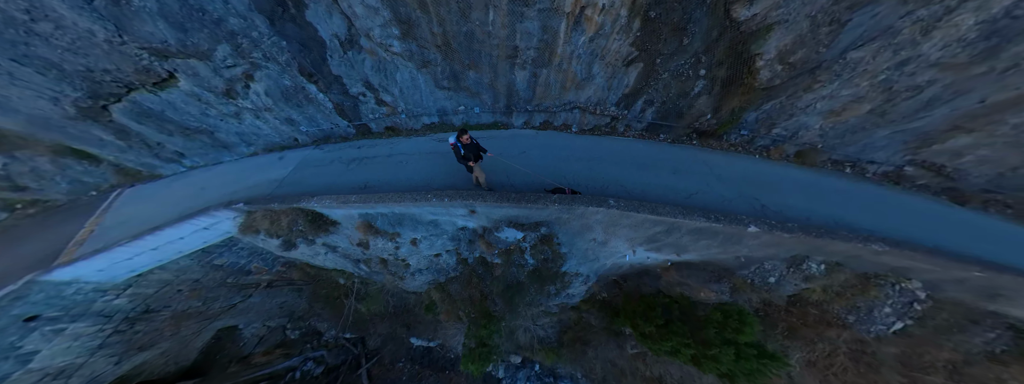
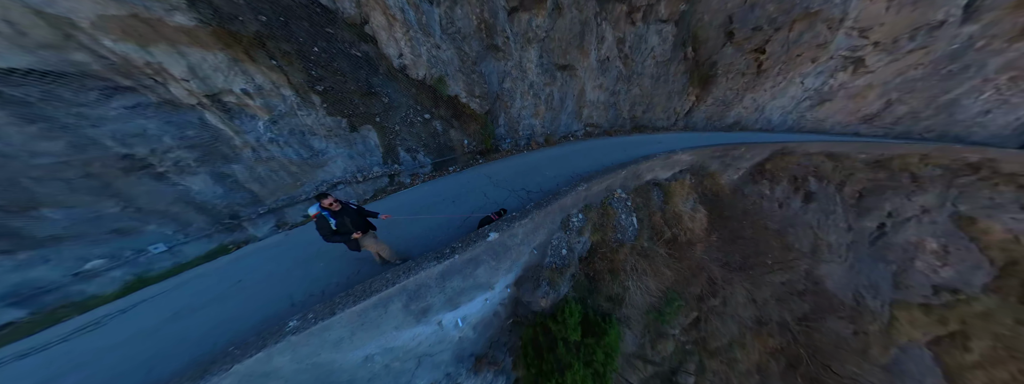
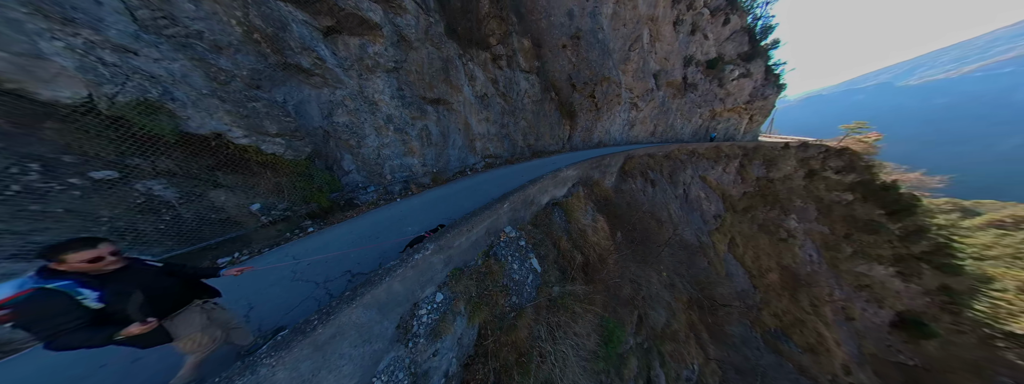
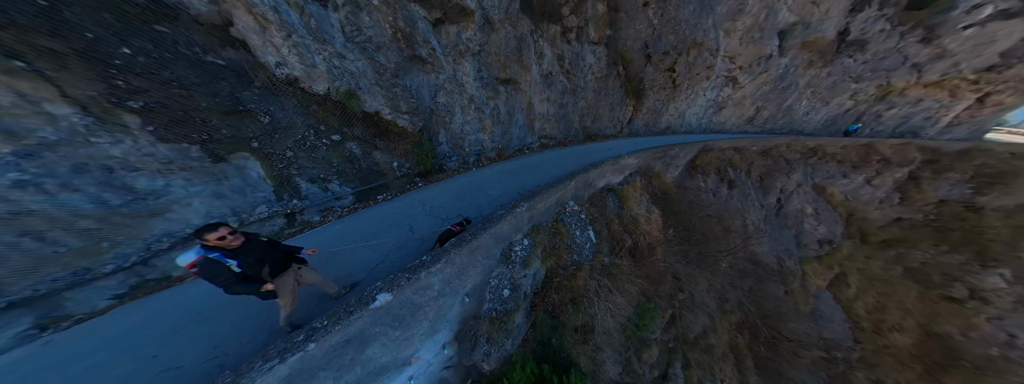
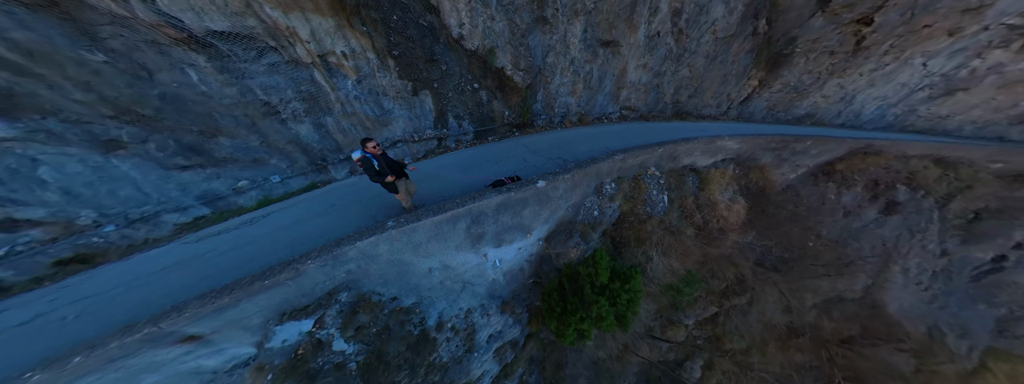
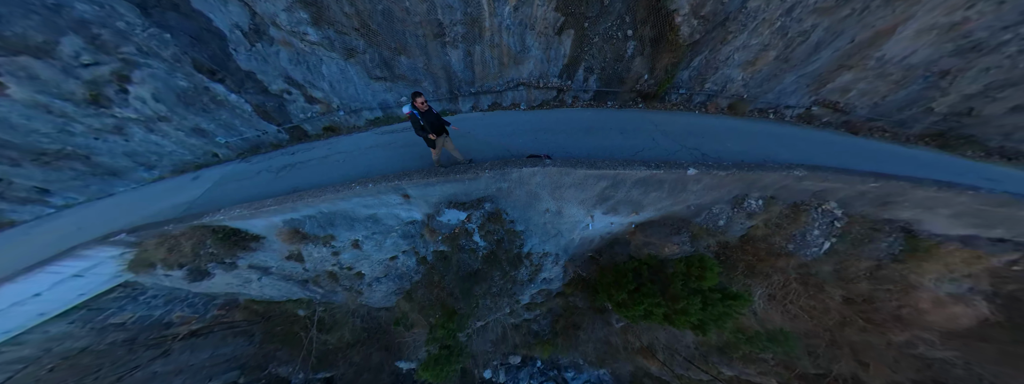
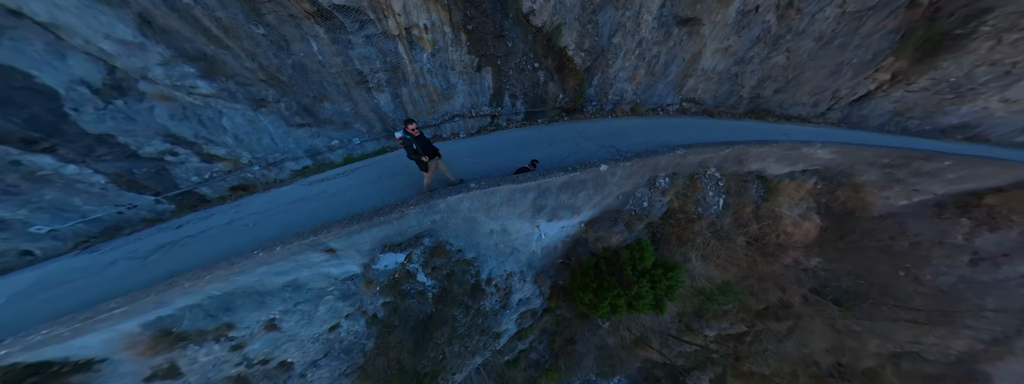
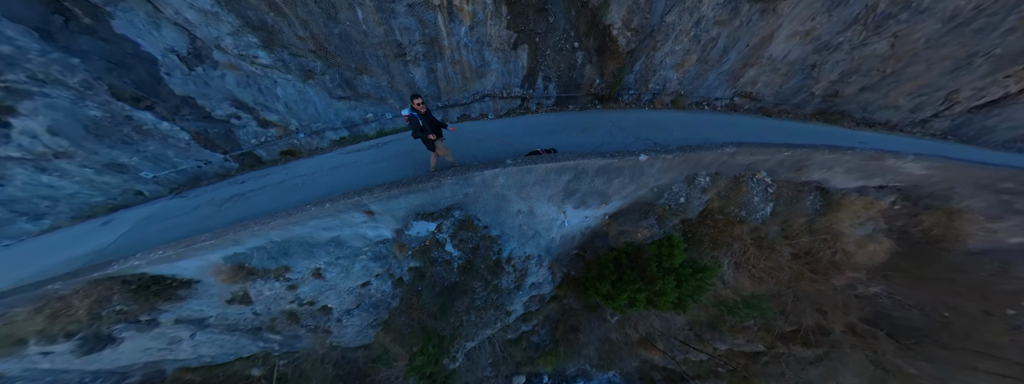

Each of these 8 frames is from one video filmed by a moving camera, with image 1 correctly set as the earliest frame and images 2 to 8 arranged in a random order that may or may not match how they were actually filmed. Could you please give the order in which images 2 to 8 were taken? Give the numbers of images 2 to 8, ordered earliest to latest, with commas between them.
6, 8, 7, 5, 2, 4, 3
